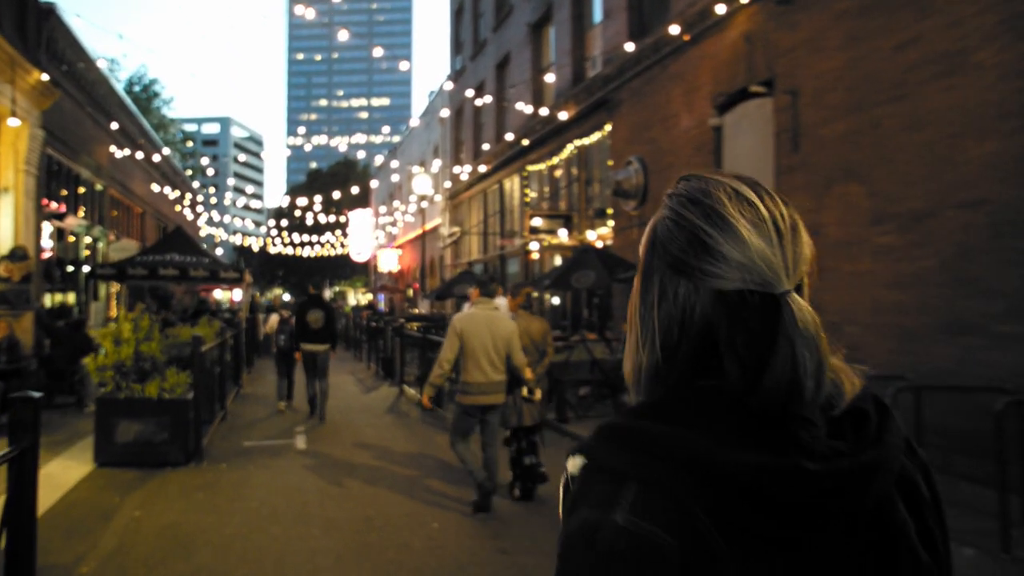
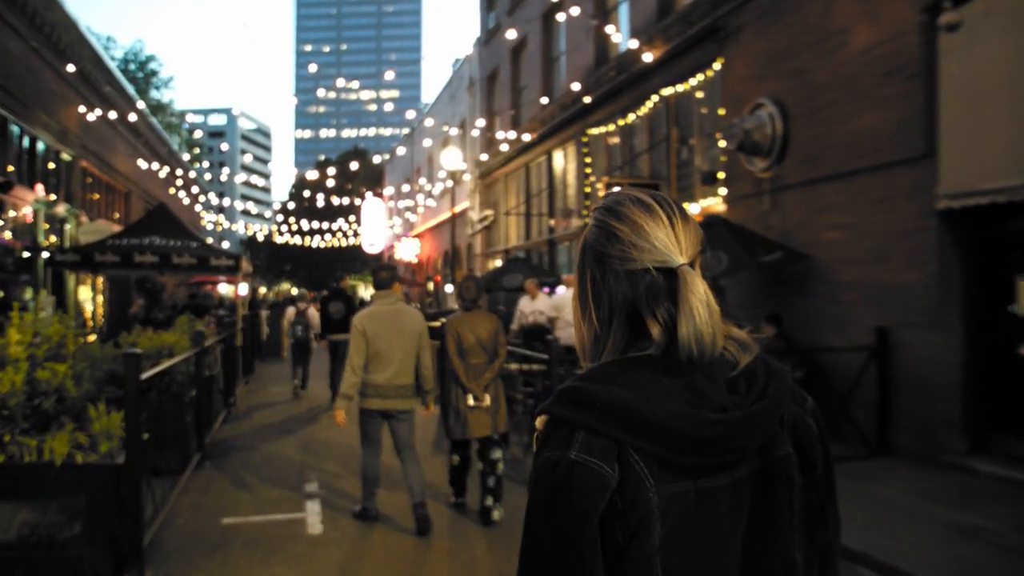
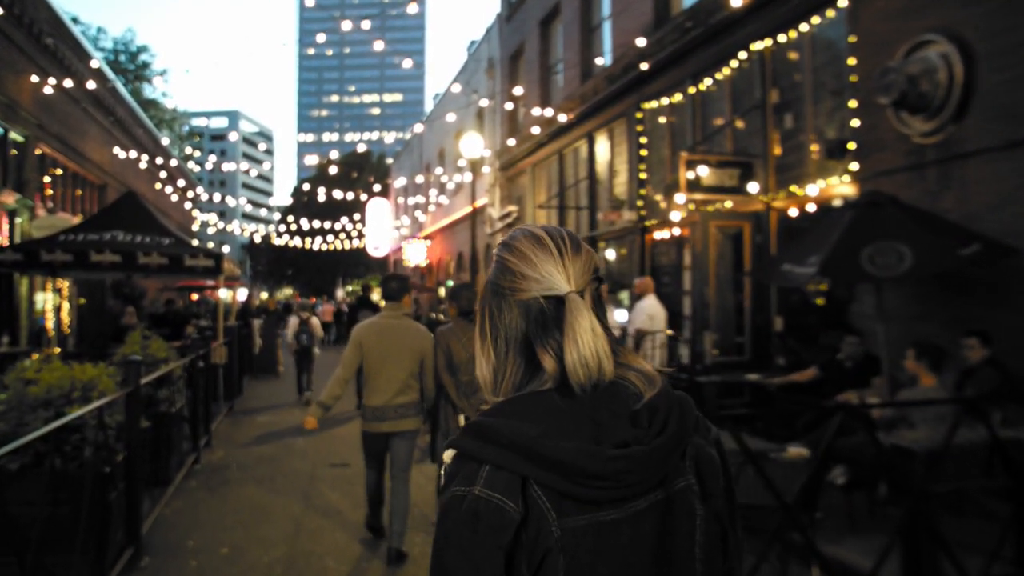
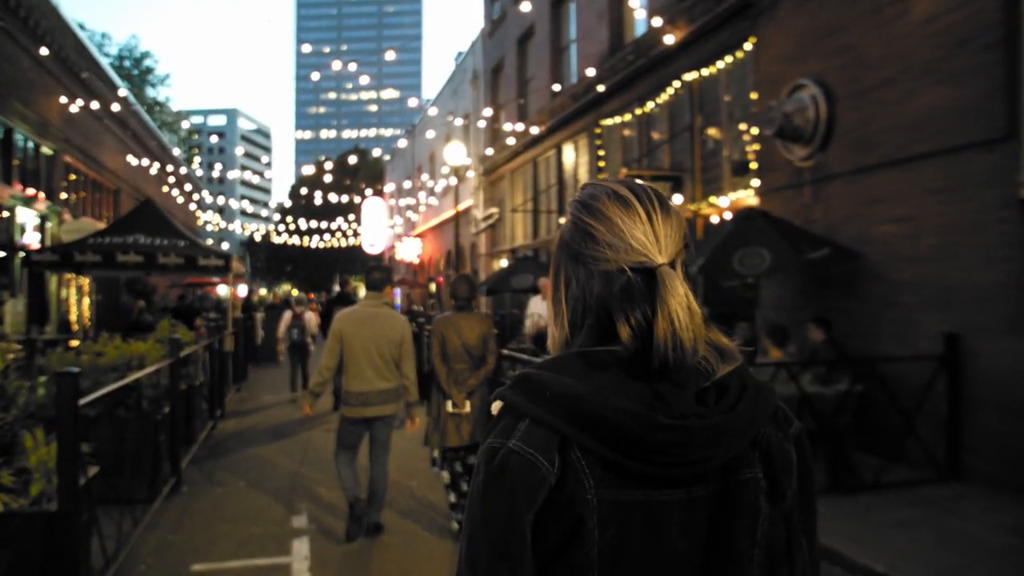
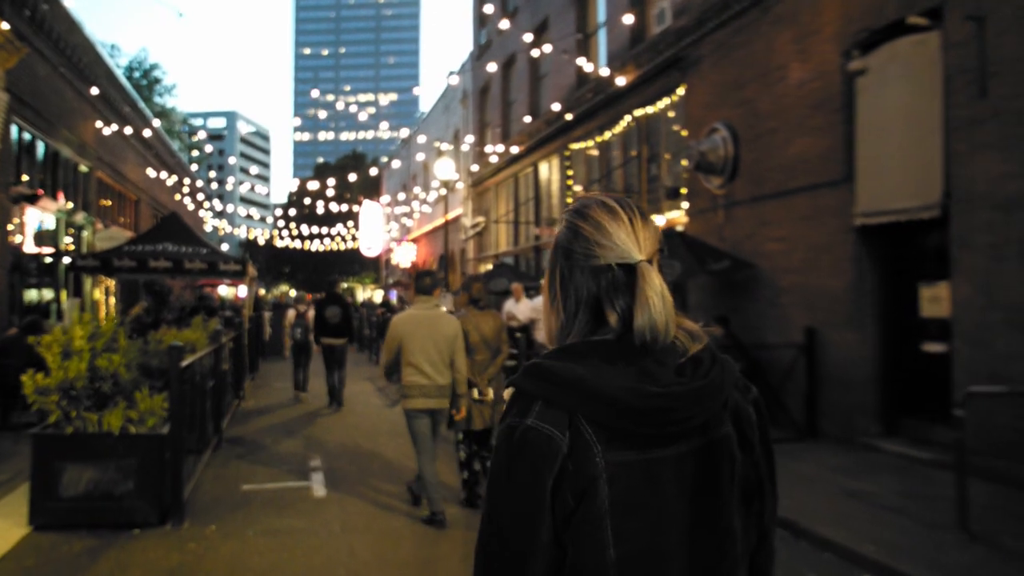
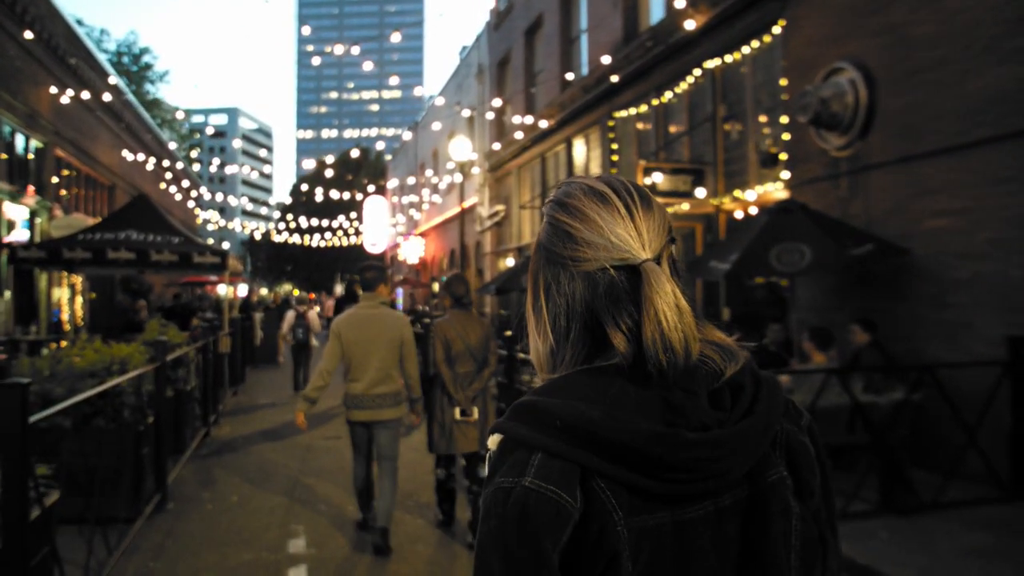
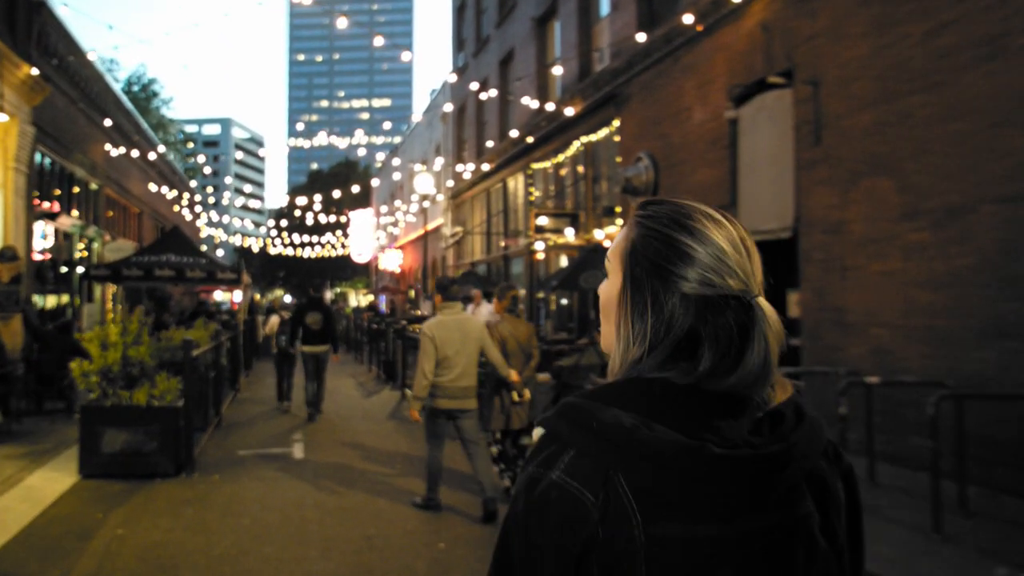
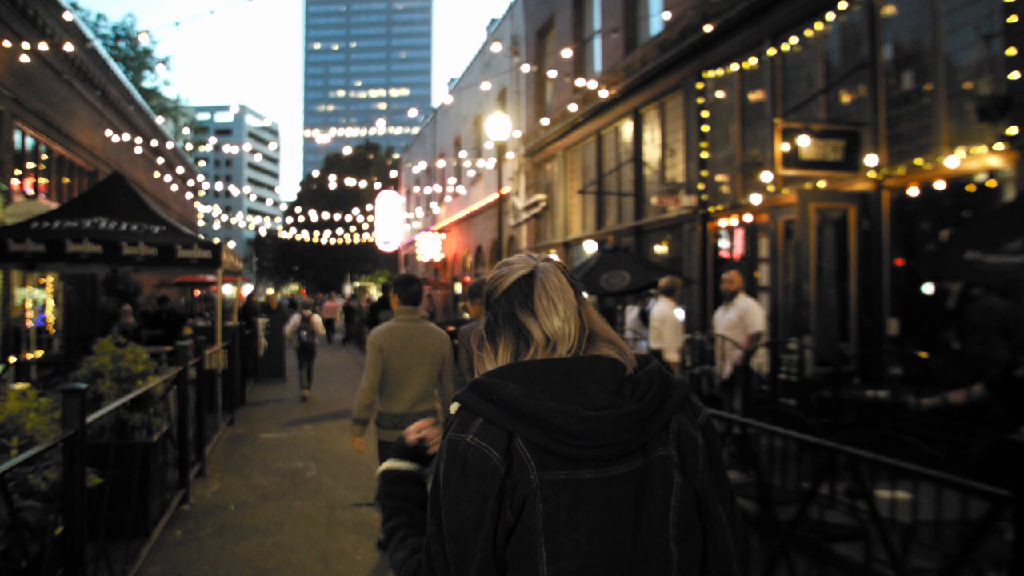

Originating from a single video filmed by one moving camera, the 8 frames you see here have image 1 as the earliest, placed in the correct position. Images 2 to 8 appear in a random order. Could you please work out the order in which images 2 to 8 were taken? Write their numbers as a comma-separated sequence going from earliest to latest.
7, 5, 2, 4, 6, 3, 8
